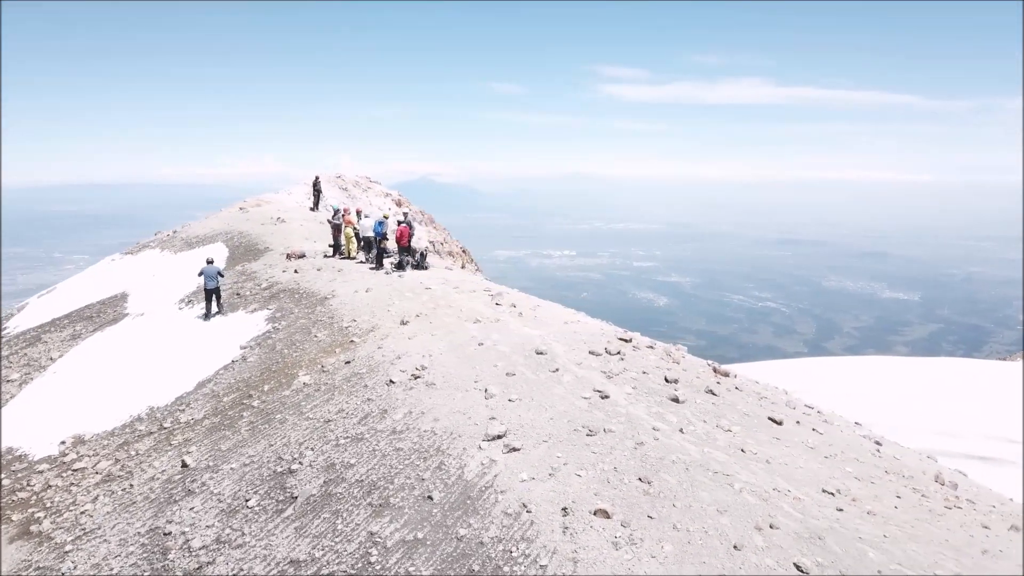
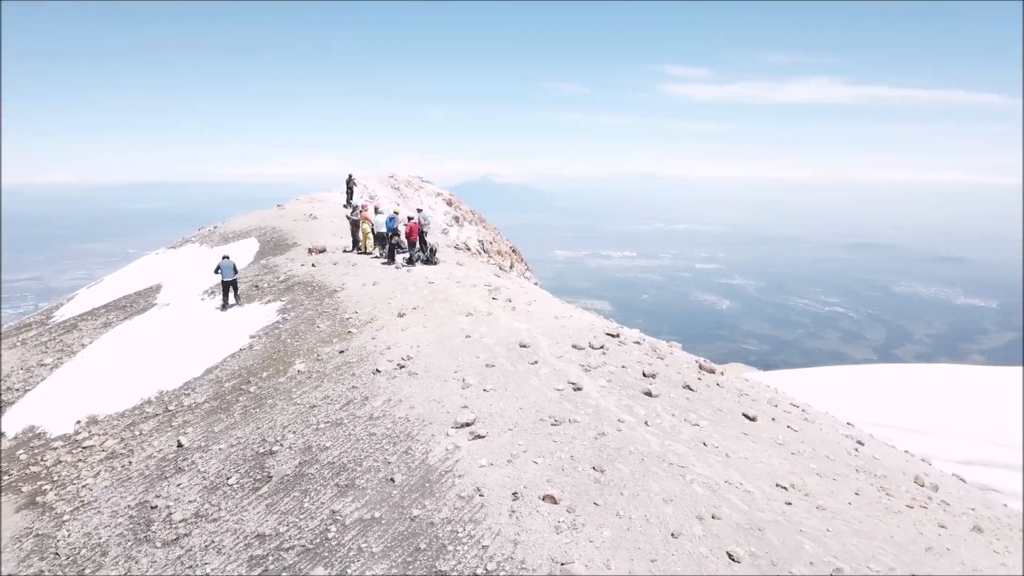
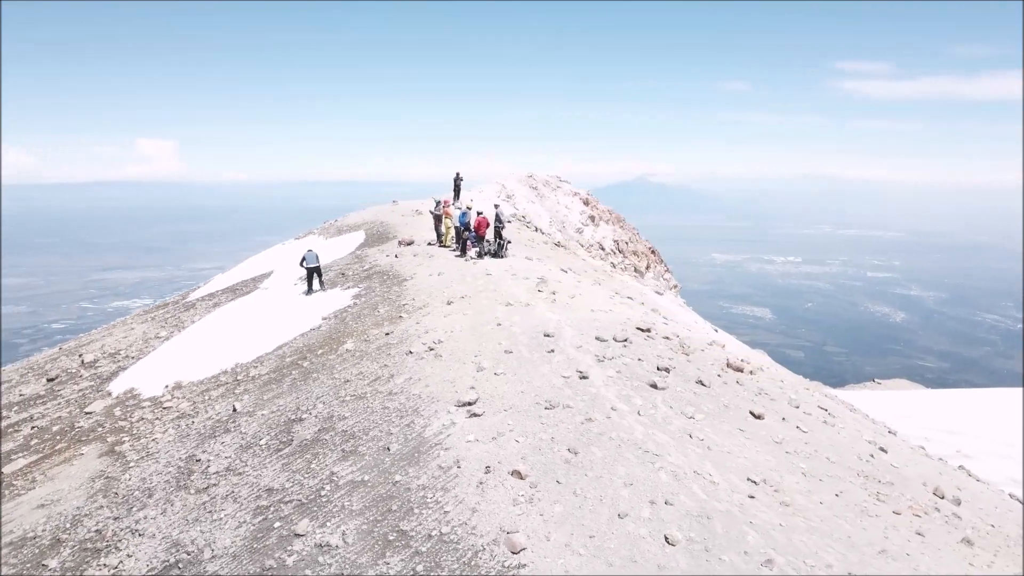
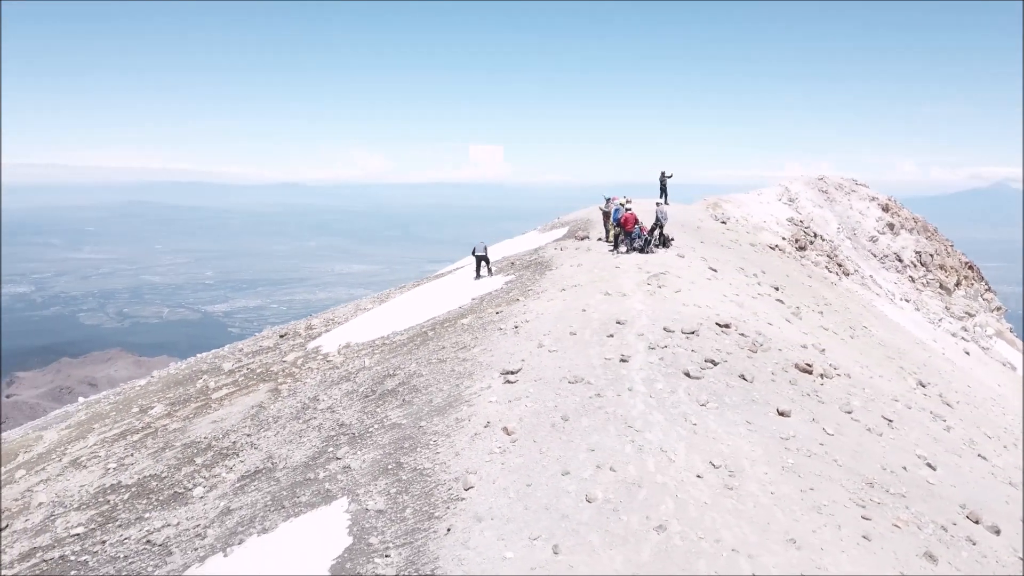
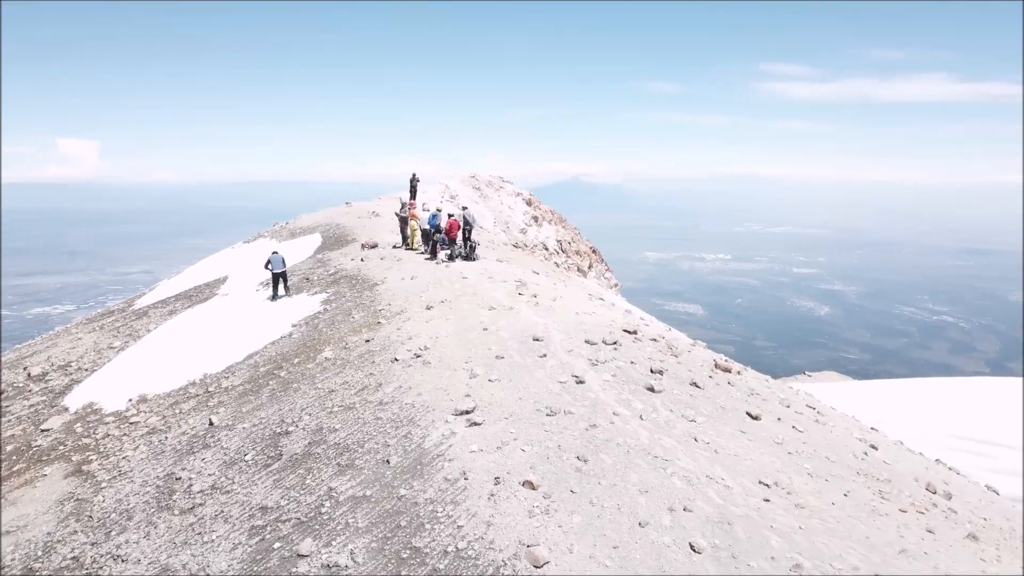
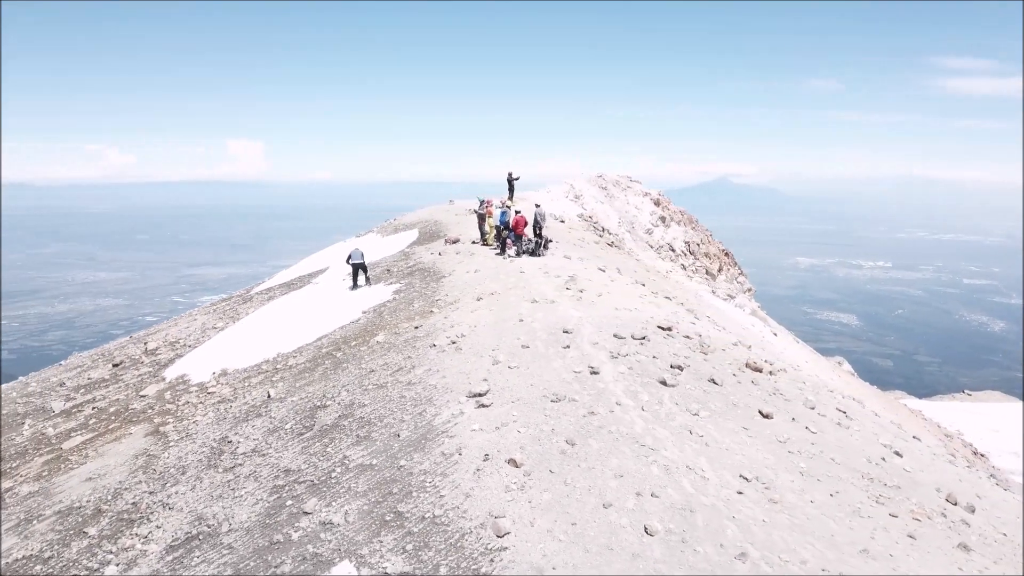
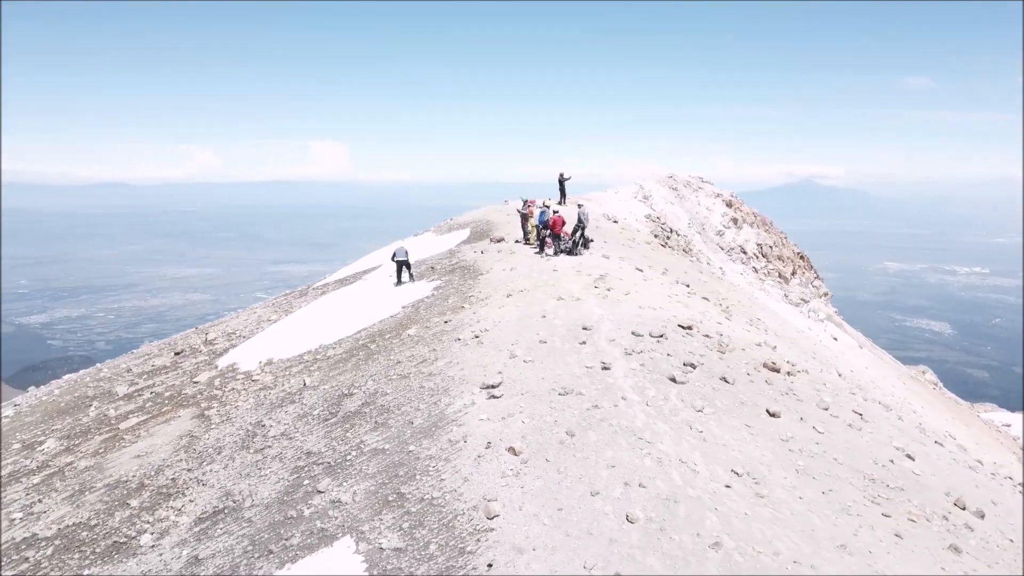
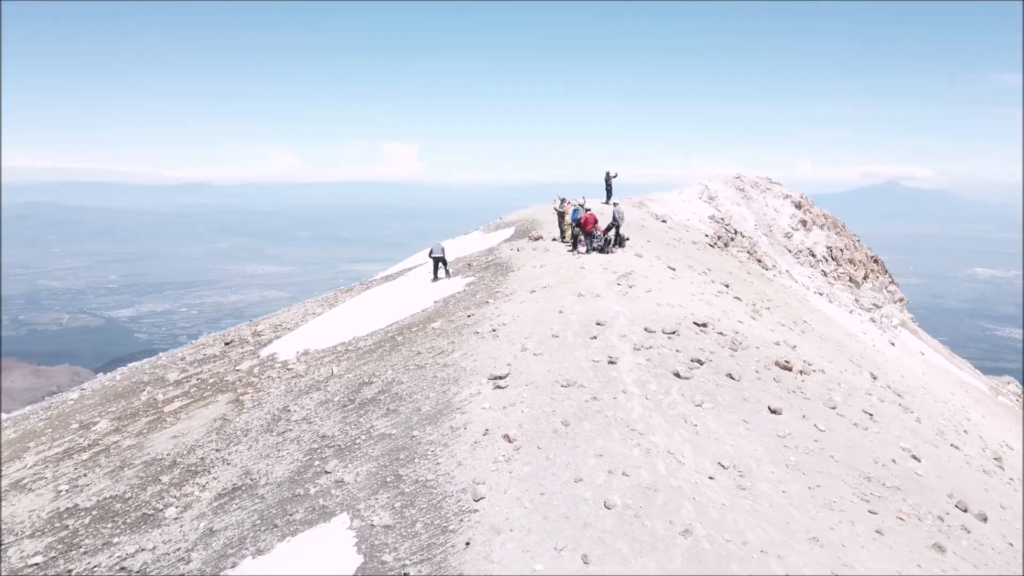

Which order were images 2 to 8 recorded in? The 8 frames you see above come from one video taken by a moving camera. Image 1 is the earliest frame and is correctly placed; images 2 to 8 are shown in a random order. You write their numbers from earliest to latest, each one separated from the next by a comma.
2, 5, 3, 6, 7, 8, 4
